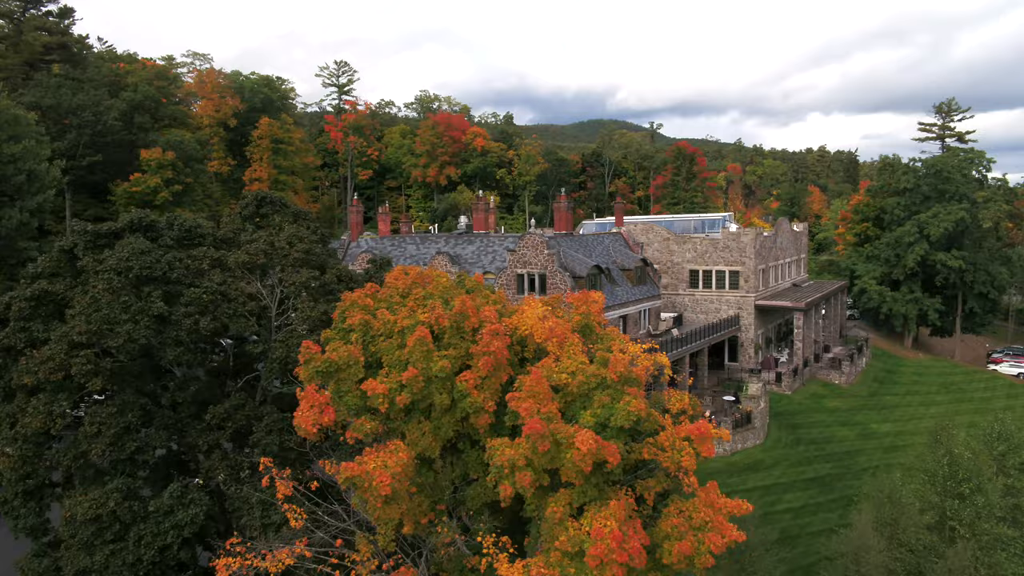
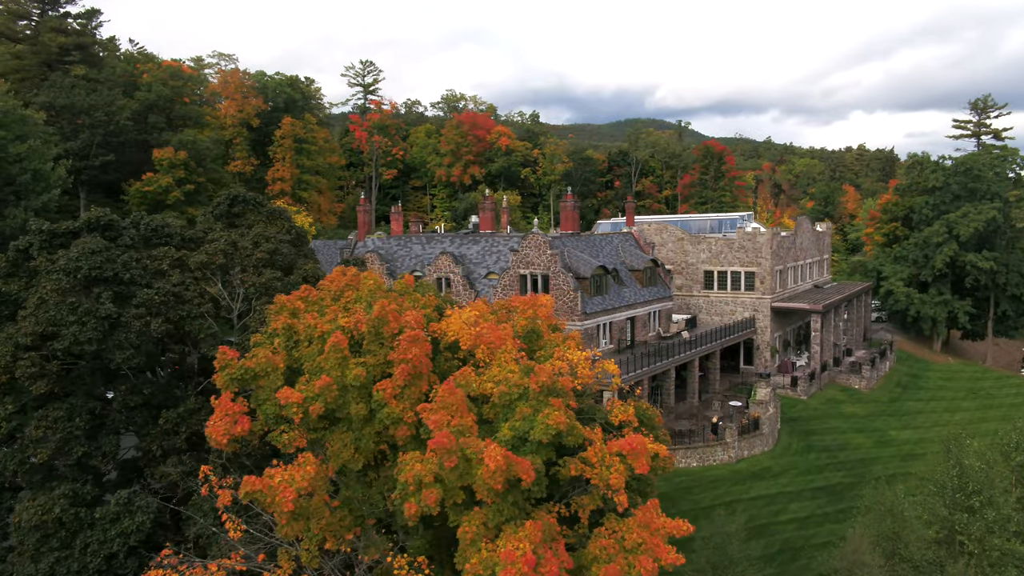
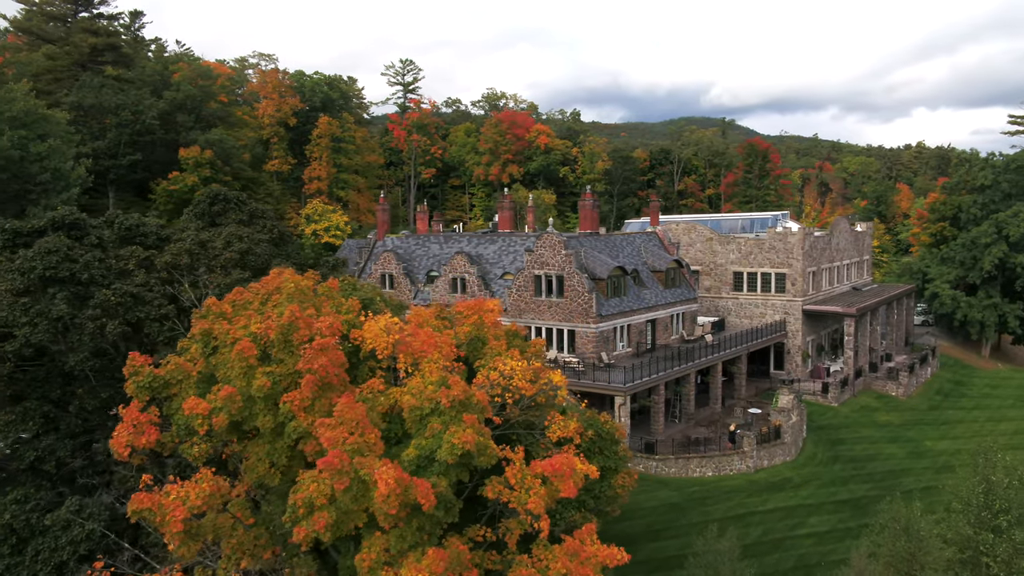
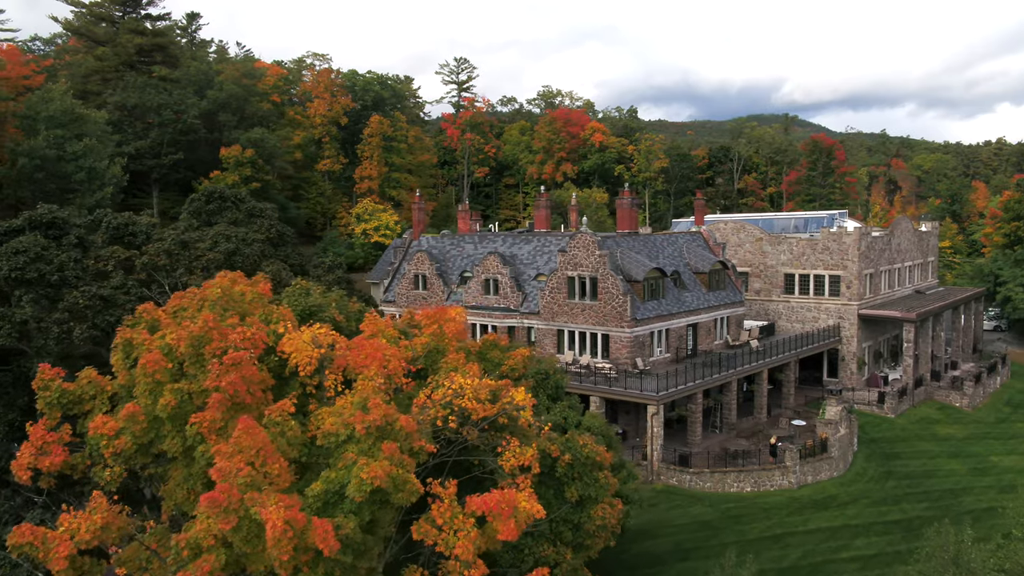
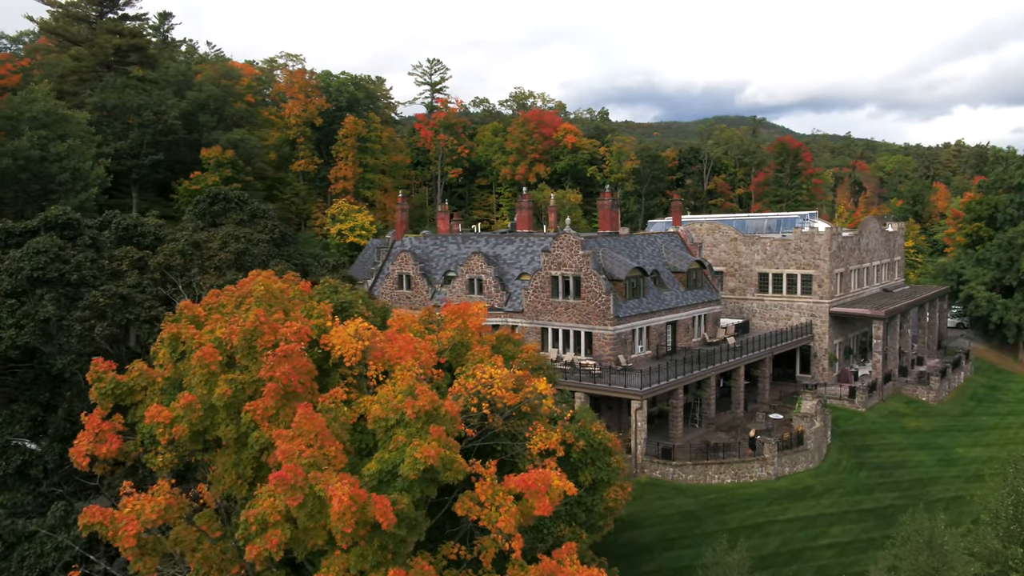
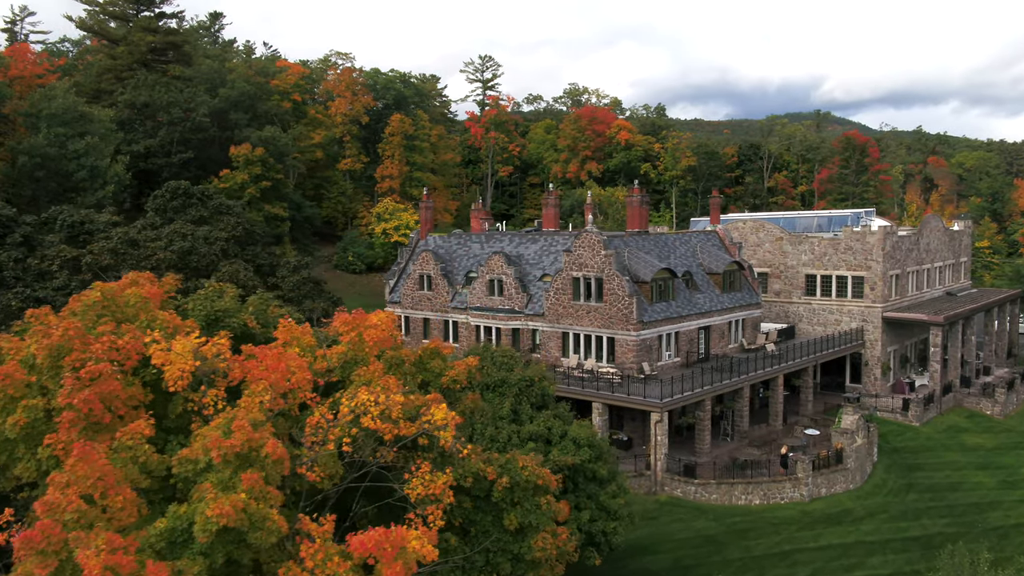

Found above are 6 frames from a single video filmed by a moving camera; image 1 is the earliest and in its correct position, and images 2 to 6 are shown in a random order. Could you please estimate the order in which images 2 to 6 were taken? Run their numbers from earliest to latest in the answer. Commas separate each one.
2, 3, 5, 4, 6
